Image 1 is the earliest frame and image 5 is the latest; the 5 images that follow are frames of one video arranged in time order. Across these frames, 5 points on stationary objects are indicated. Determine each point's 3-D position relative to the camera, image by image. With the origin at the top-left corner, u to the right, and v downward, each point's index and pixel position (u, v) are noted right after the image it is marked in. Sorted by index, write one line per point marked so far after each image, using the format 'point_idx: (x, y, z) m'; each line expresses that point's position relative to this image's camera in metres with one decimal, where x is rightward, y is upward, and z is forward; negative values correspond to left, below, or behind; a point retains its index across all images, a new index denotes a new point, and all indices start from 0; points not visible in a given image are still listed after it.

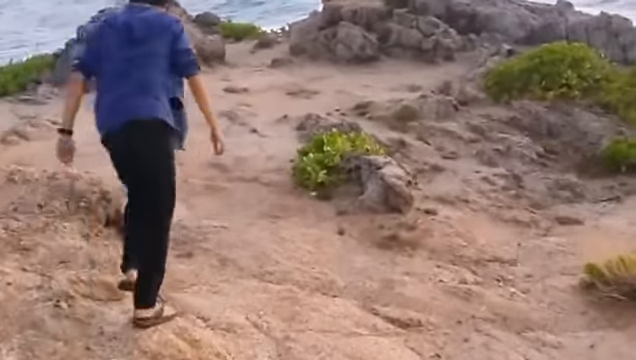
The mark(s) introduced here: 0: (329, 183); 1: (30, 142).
0: (+0.1, 0.0, +8.6) m
1: (-4.9, +0.6, +10.7) m
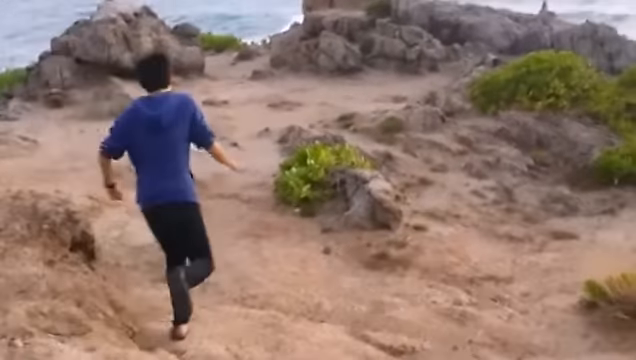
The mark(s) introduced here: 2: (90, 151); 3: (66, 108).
0: (-0.1, -0.2, +8.2) m
1: (-5.2, +0.3, +10.2) m
2: (-3.9, +0.5, +10.7) m
3: (-5.4, +1.5, +13.4) m
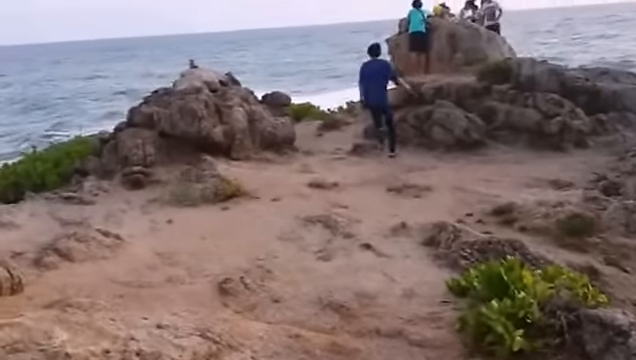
0: (+1.9, -1.5, +5.5) m
1: (-3.1, -1.1, +7.8) m
2: (-1.8, -1.0, +8.3) m
3: (-3.1, -0.2, +11.2) m
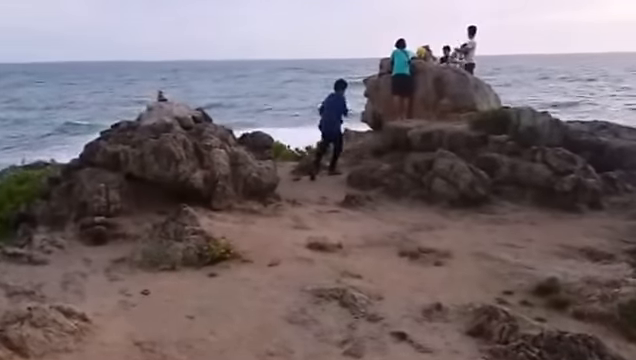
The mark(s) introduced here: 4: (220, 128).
0: (+2.4, -2.2, +3.9) m
1: (-2.7, -1.7, +5.8) m
2: (-1.5, -1.7, +6.4) m
3: (-3.0, -1.0, +9.2) m
4: (-2.0, +1.1, +12.8) m
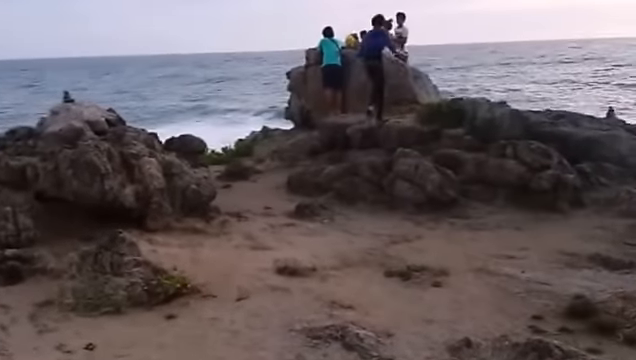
0: (+3.1, -2.3, +2.7) m
1: (-2.3, -2.0, +3.7) m
2: (-1.2, -1.9, +4.5) m
3: (-3.2, -1.3, +7.0) m
4: (-2.8, +0.9, +10.7) m
